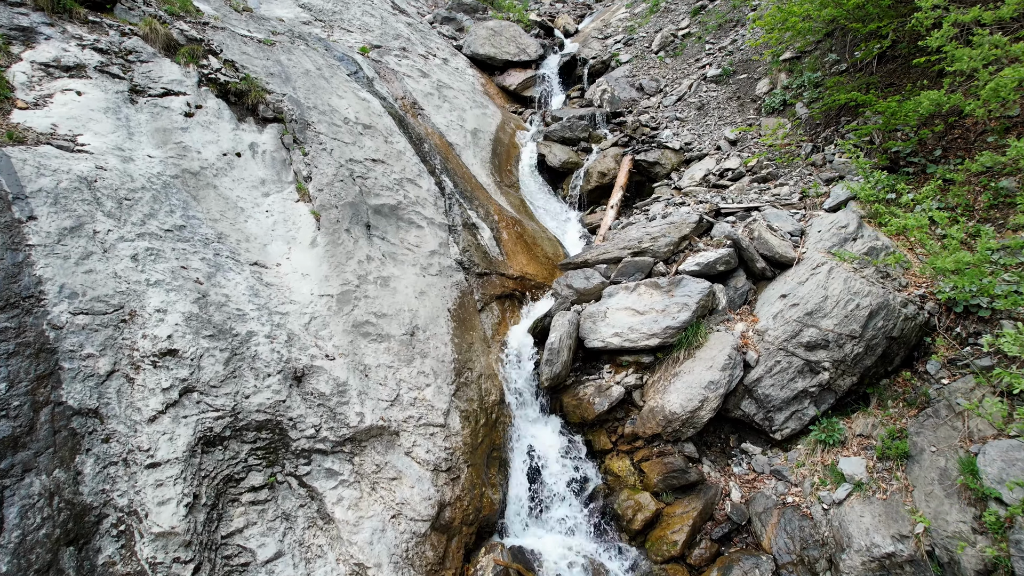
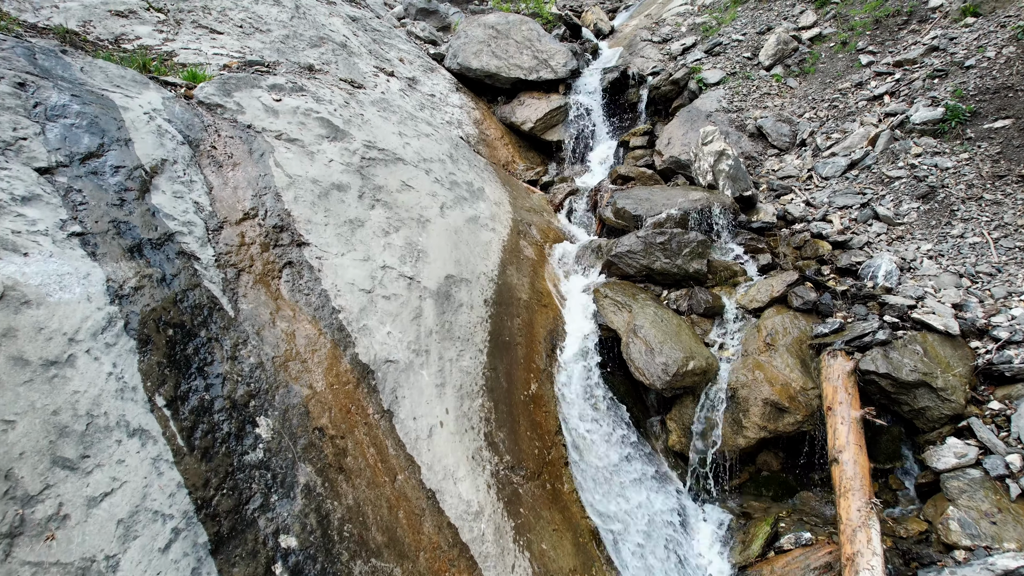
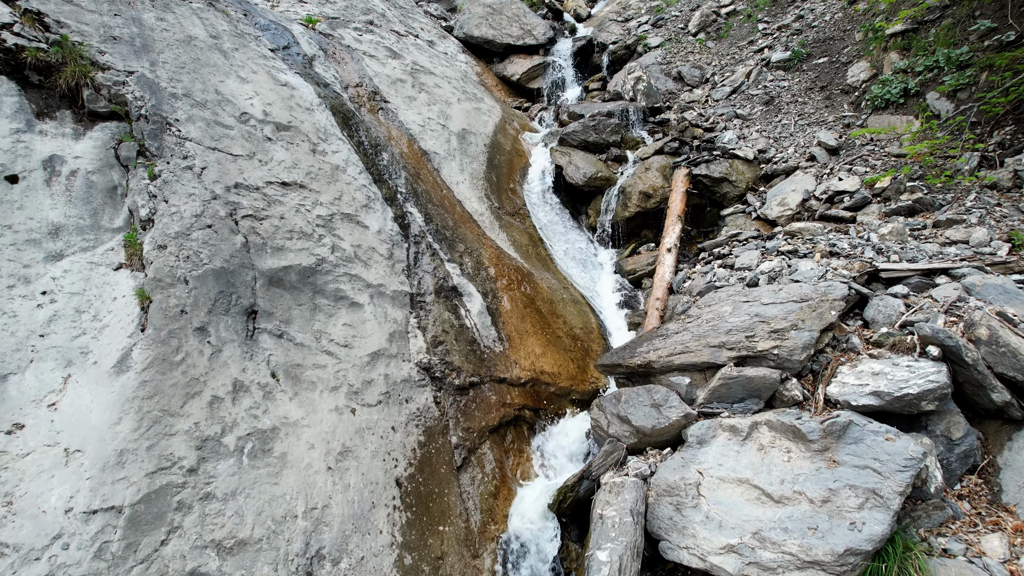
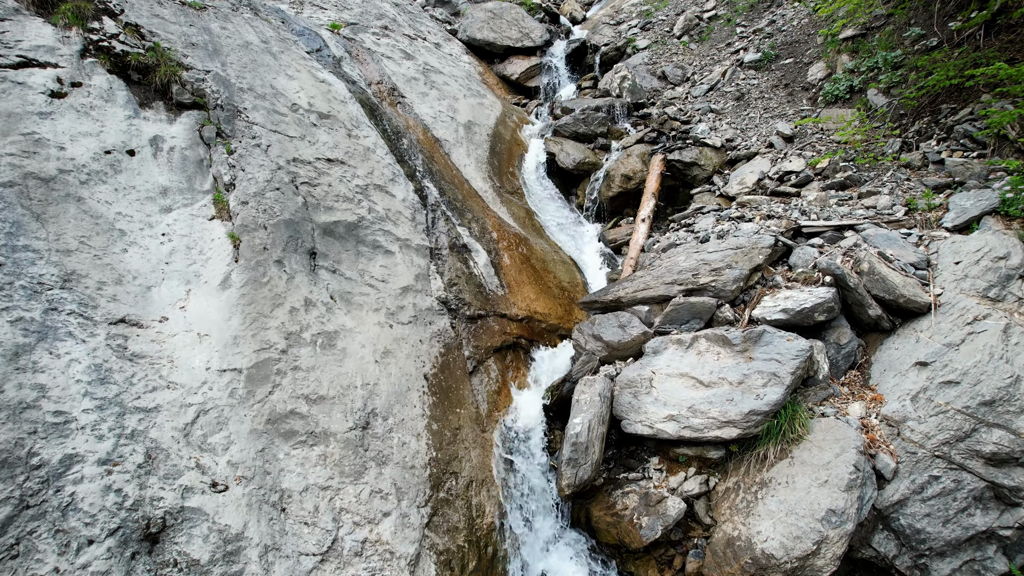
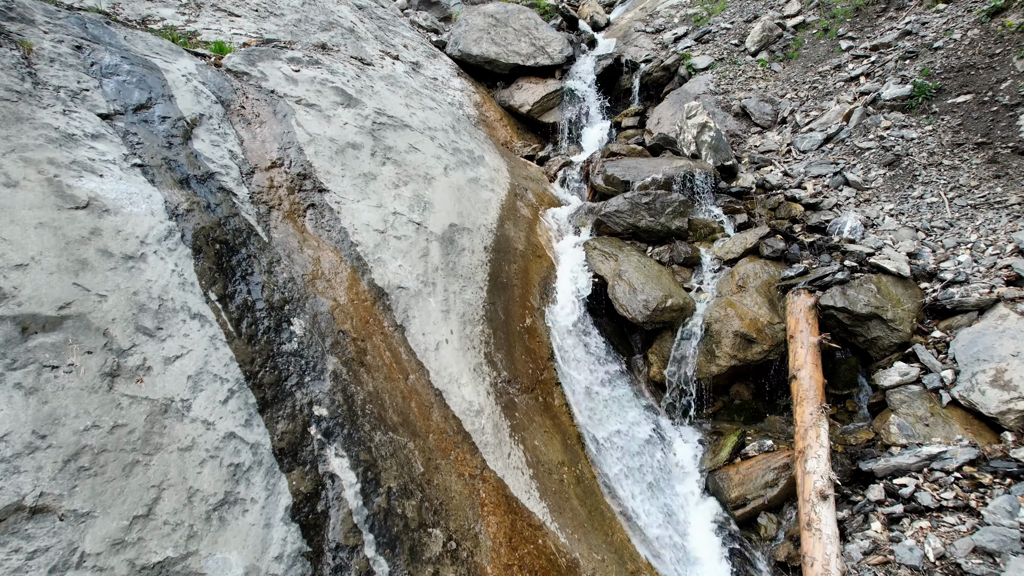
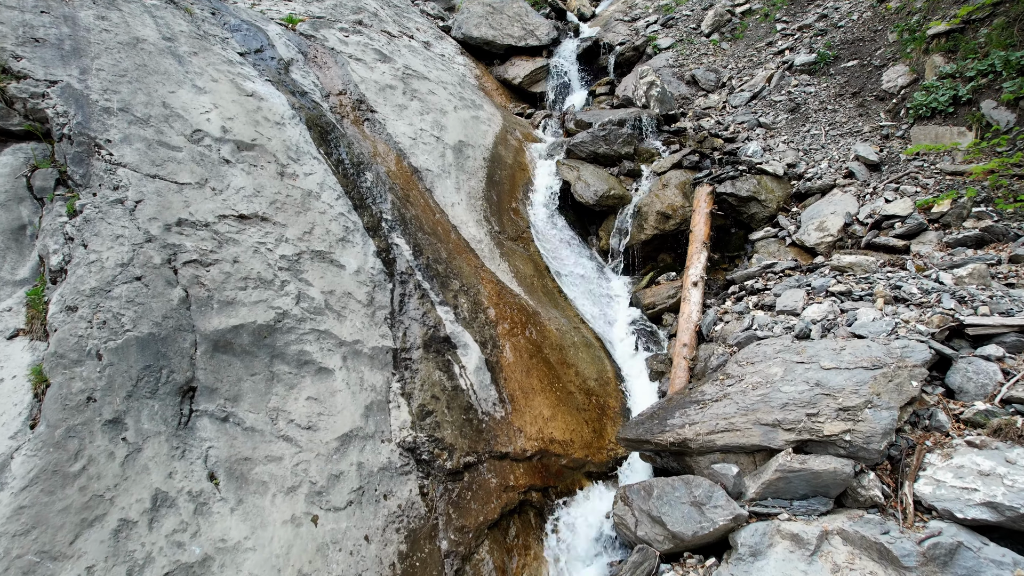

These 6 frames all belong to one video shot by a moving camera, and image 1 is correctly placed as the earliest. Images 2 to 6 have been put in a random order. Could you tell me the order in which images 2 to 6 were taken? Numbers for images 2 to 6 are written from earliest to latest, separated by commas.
4, 3, 6, 5, 2
